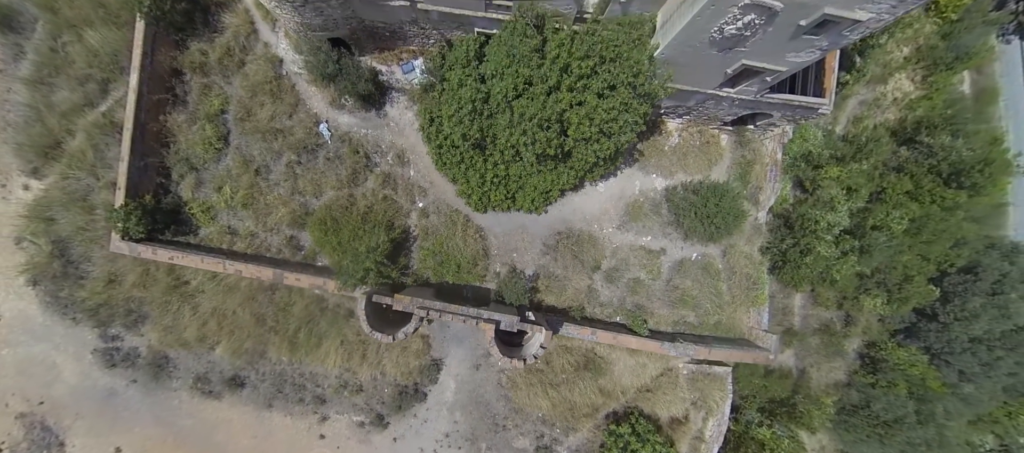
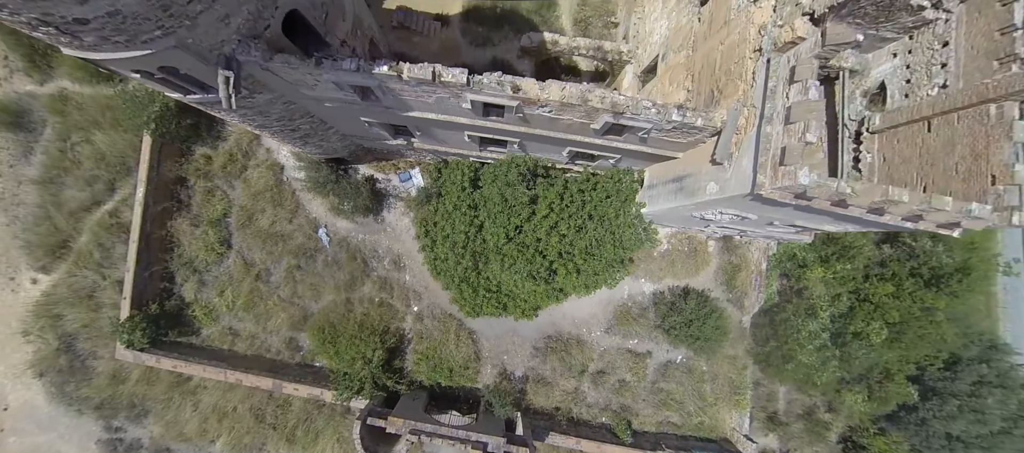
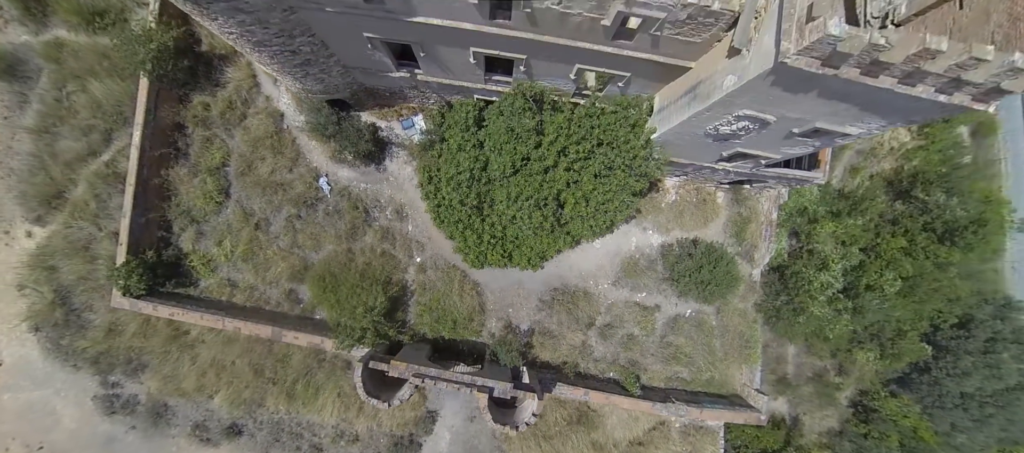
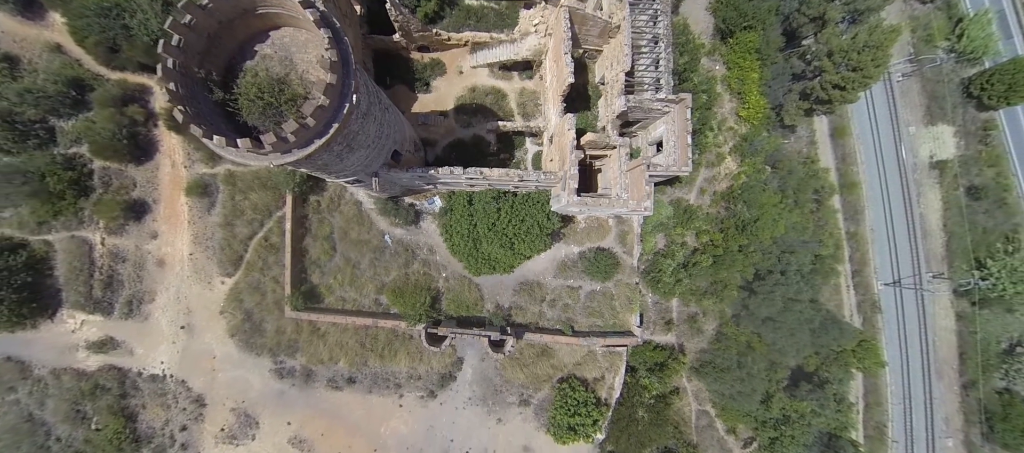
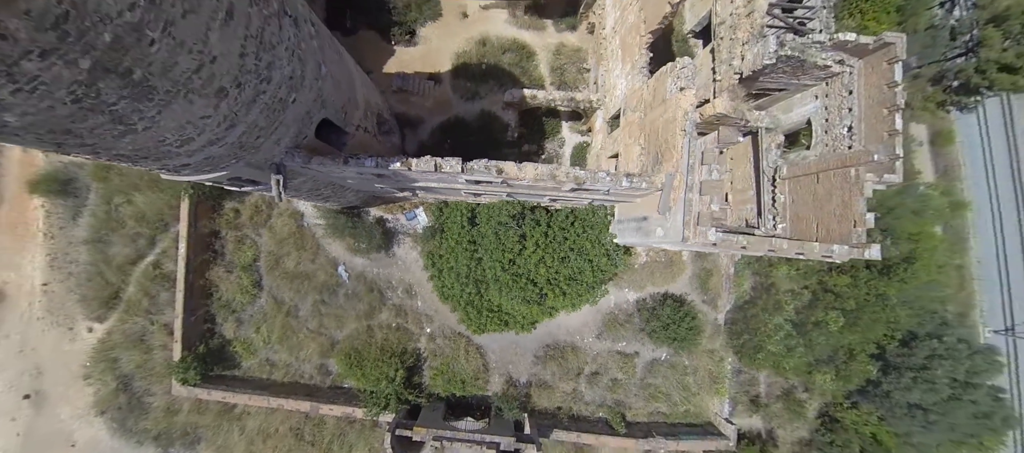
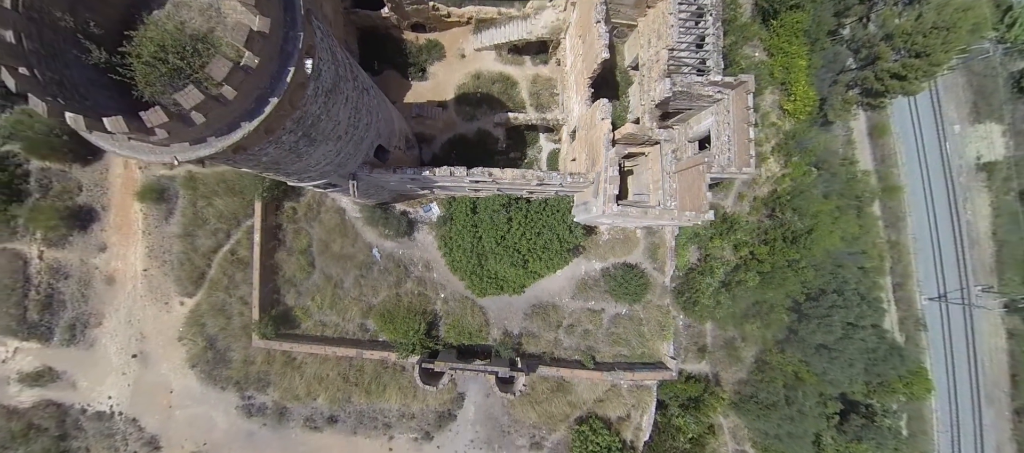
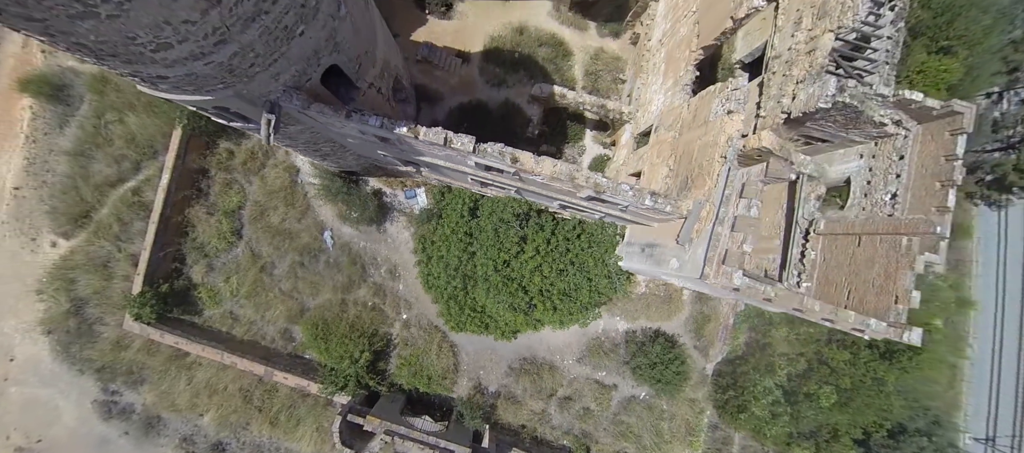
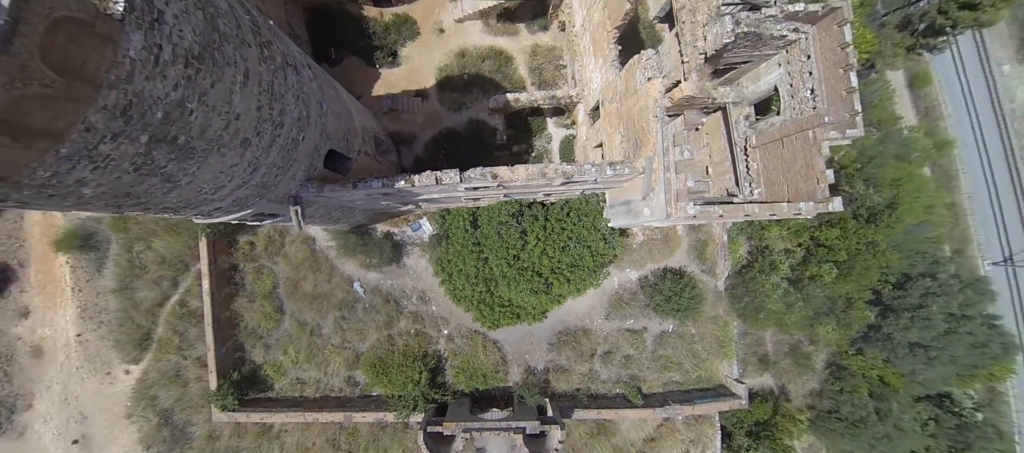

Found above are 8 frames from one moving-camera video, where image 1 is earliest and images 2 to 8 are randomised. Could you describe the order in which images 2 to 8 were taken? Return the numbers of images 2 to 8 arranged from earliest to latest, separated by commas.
3, 2, 7, 5, 8, 6, 4
